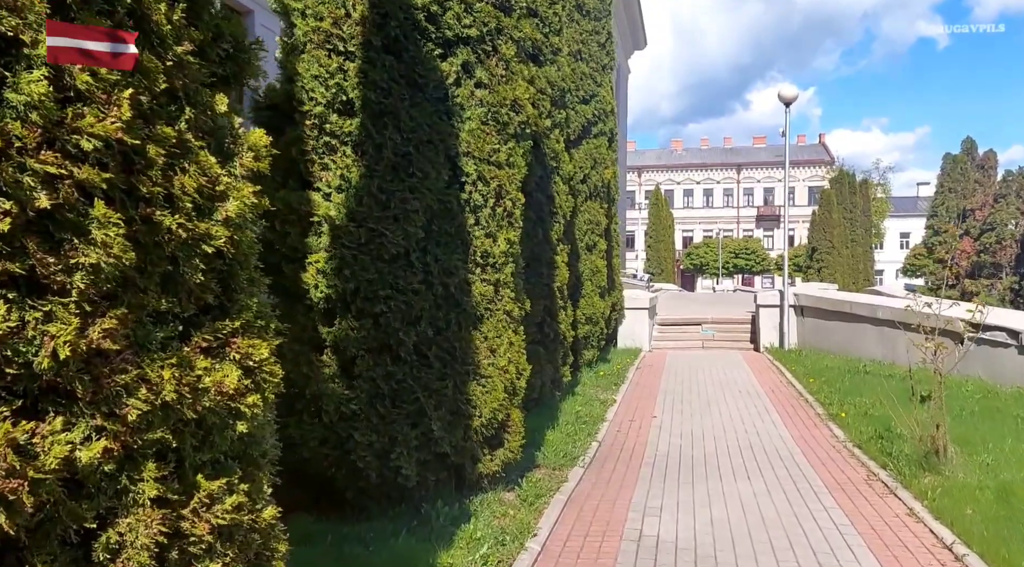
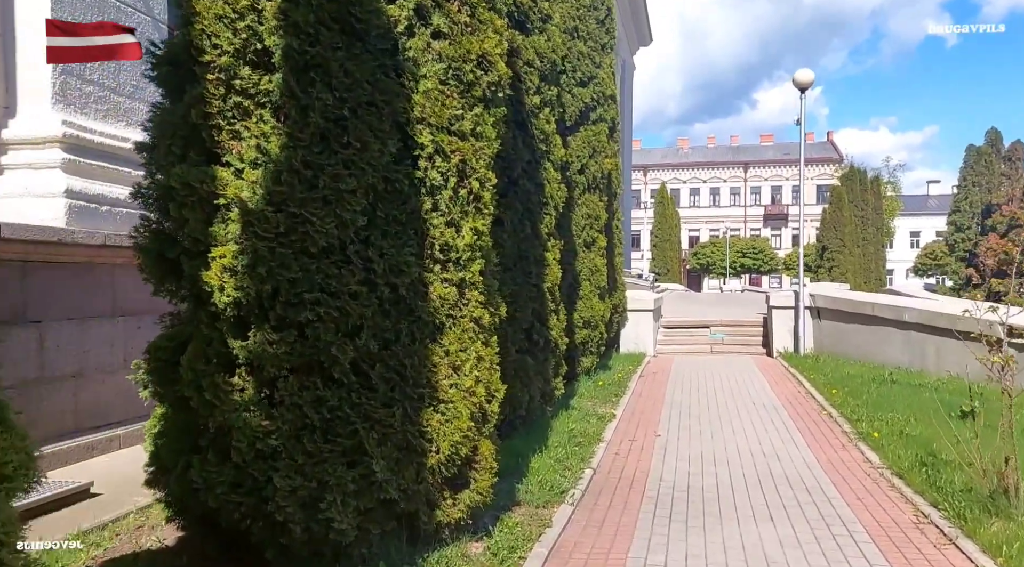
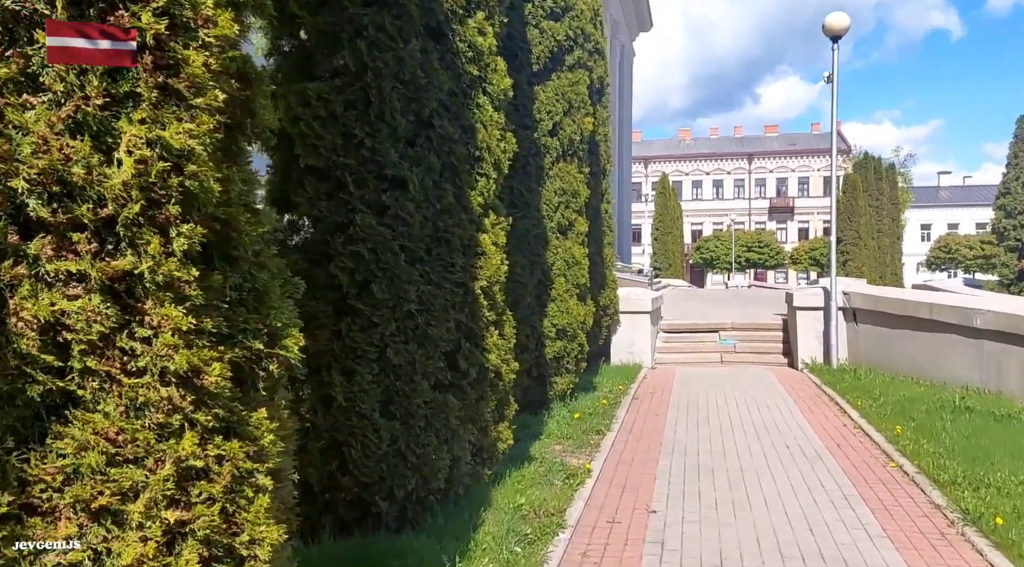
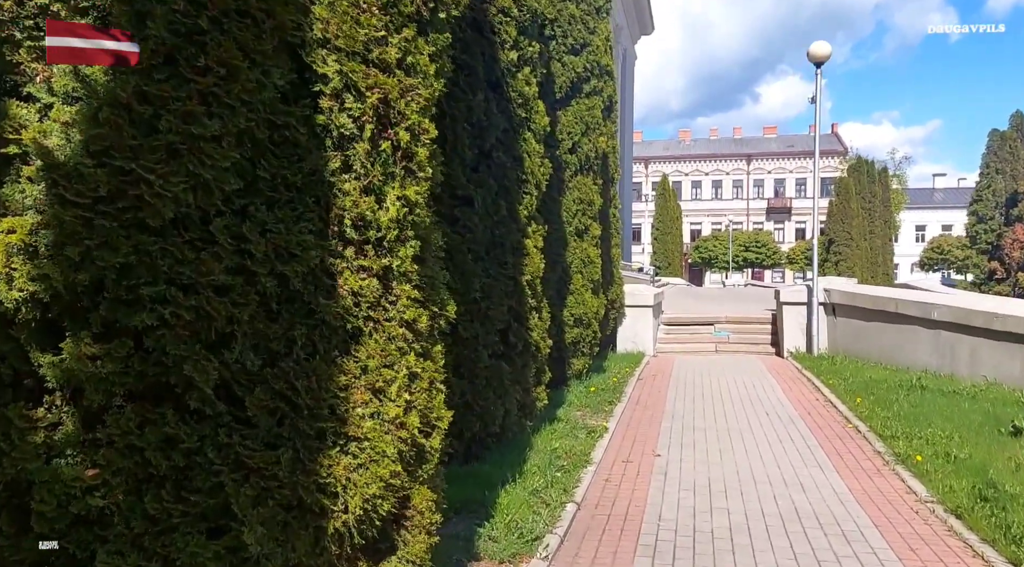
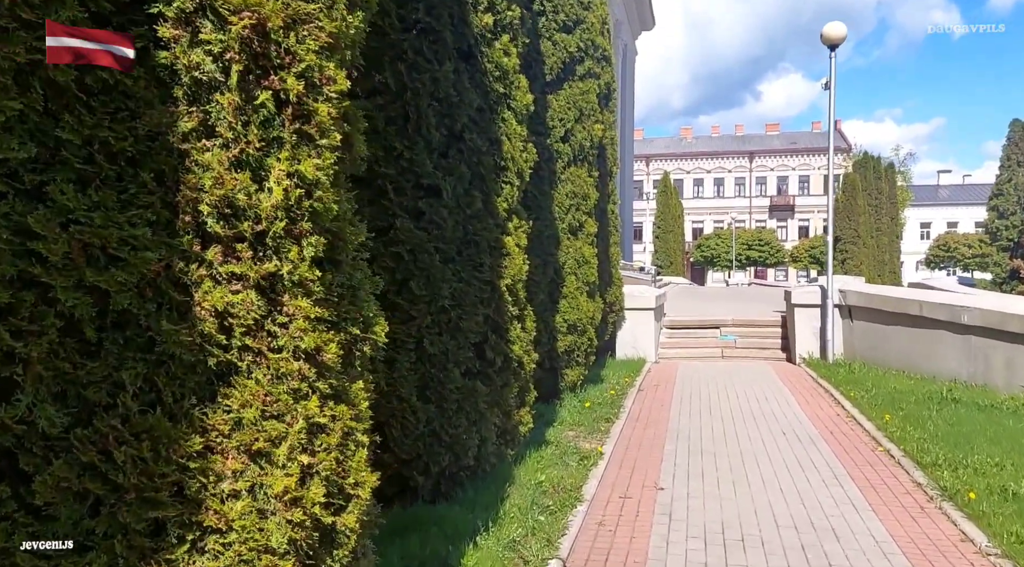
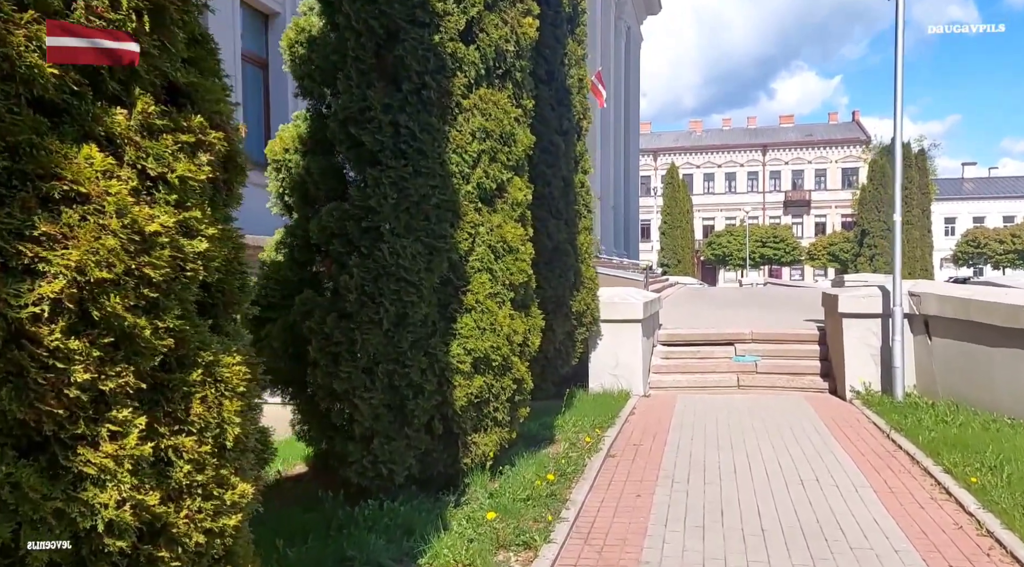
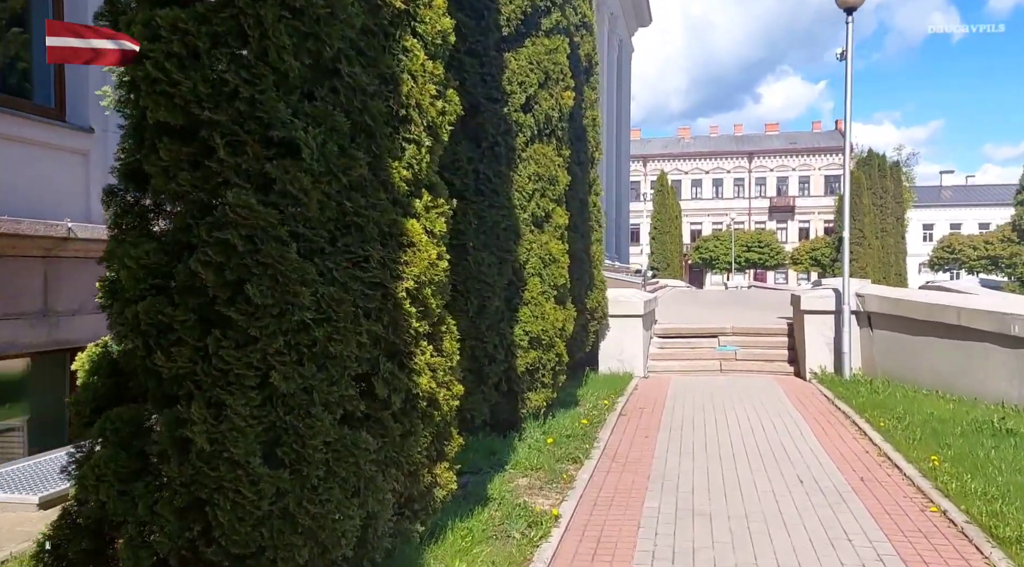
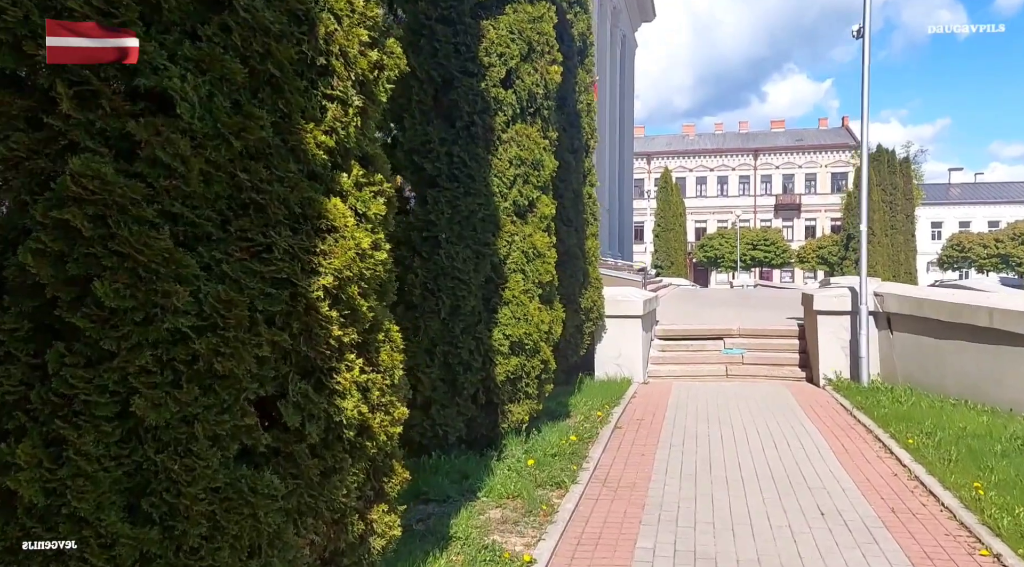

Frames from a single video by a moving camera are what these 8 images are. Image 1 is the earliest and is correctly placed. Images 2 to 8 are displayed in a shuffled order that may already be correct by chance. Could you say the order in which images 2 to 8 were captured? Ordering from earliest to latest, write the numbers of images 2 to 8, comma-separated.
2, 4, 5, 3, 7, 8, 6
